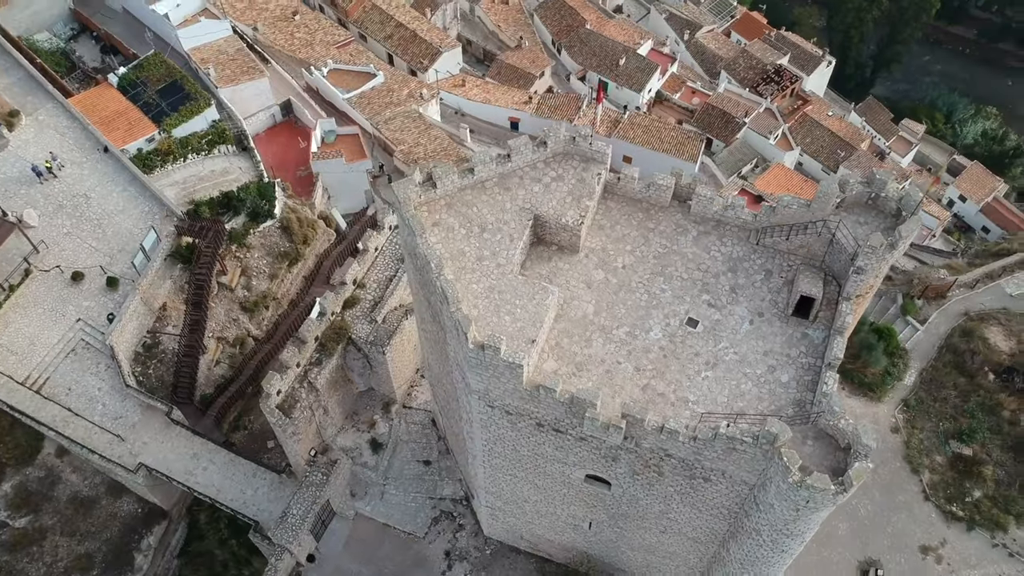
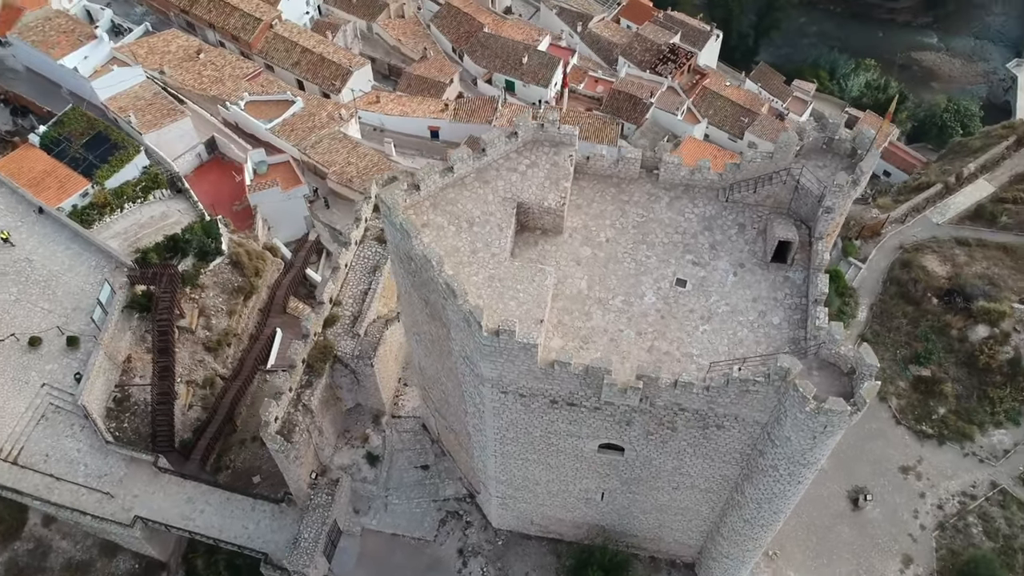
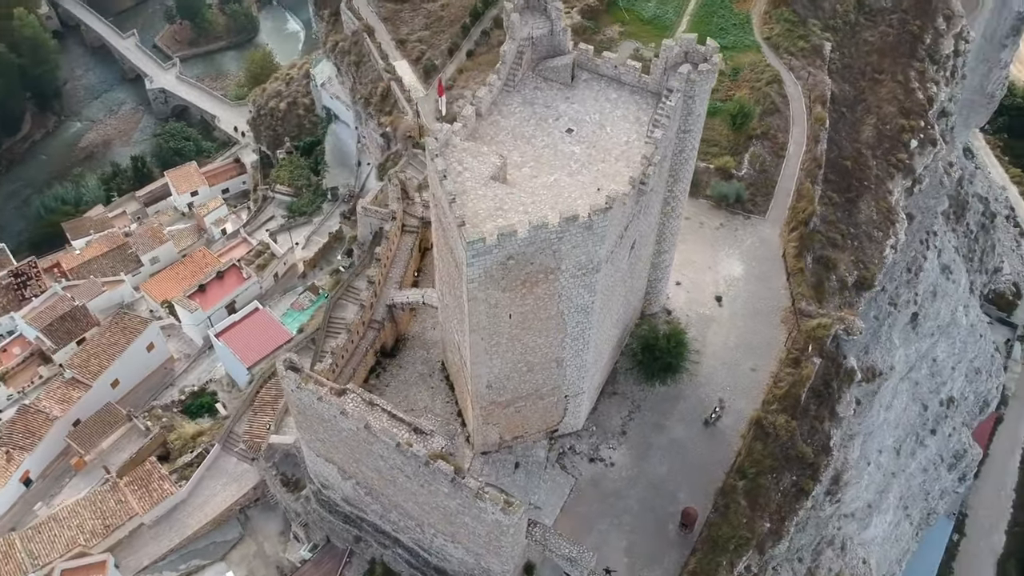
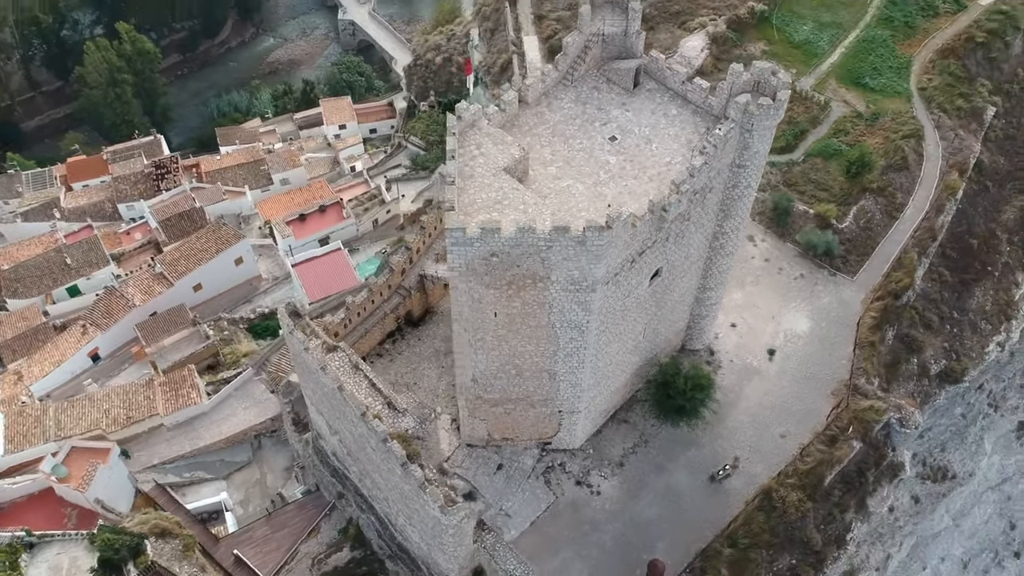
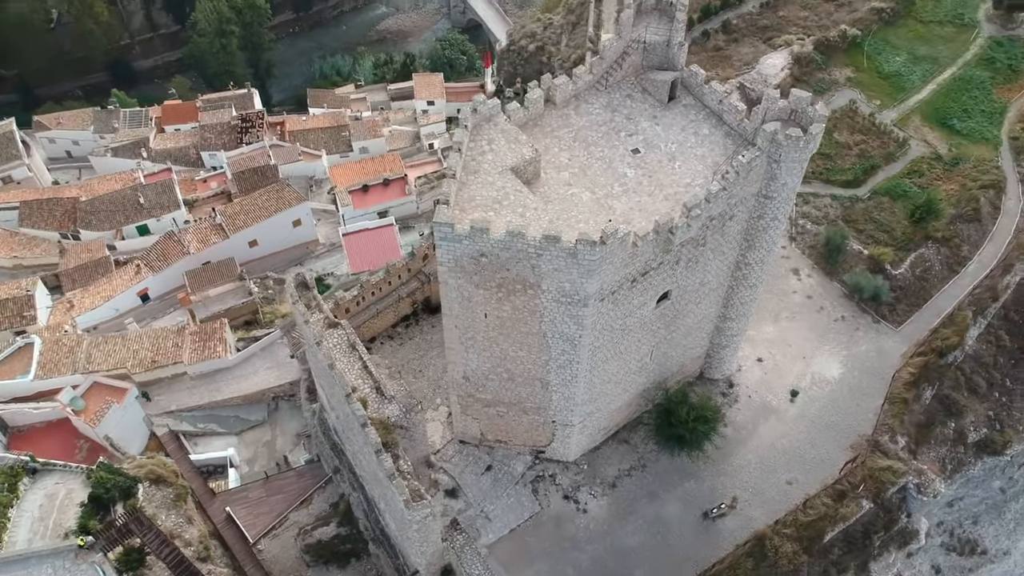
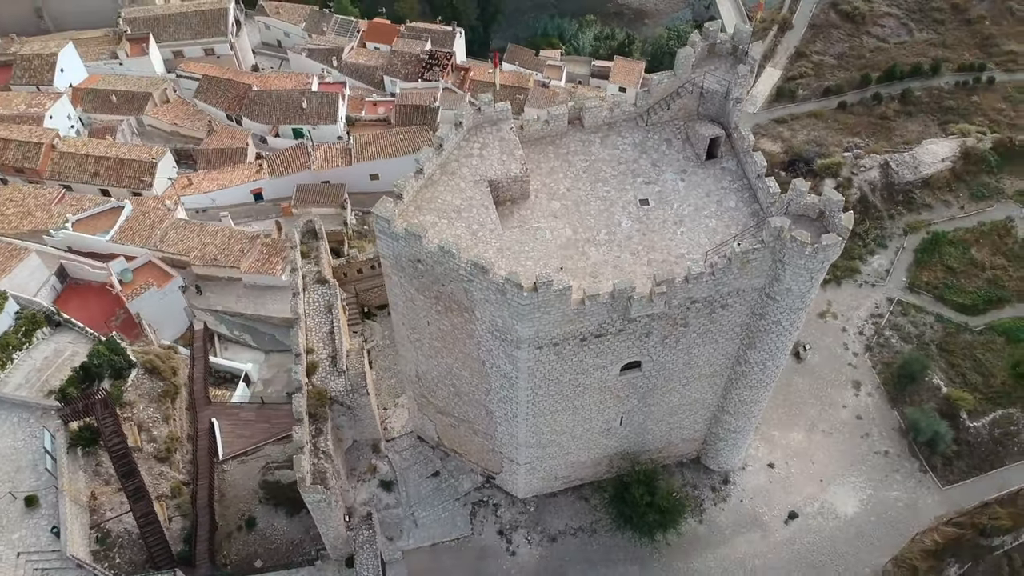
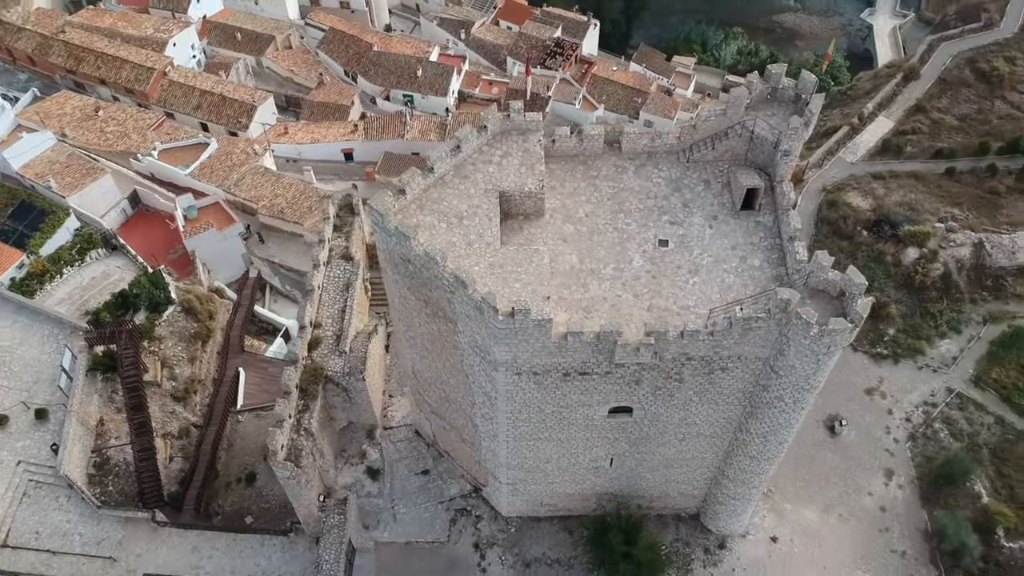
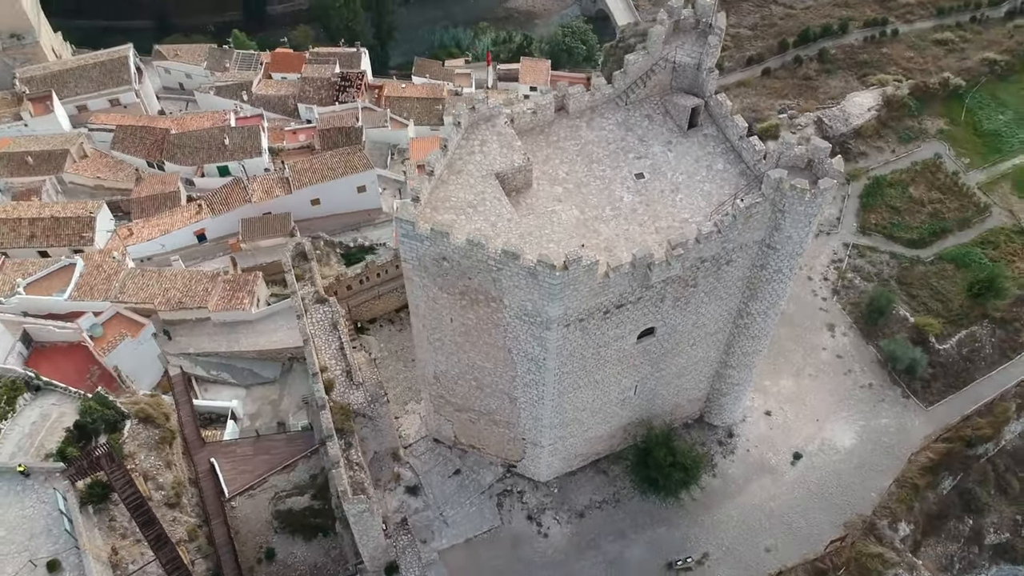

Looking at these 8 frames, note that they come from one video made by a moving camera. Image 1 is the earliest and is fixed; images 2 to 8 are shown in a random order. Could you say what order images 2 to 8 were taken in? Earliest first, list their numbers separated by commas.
2, 7, 6, 8, 5, 4, 3
